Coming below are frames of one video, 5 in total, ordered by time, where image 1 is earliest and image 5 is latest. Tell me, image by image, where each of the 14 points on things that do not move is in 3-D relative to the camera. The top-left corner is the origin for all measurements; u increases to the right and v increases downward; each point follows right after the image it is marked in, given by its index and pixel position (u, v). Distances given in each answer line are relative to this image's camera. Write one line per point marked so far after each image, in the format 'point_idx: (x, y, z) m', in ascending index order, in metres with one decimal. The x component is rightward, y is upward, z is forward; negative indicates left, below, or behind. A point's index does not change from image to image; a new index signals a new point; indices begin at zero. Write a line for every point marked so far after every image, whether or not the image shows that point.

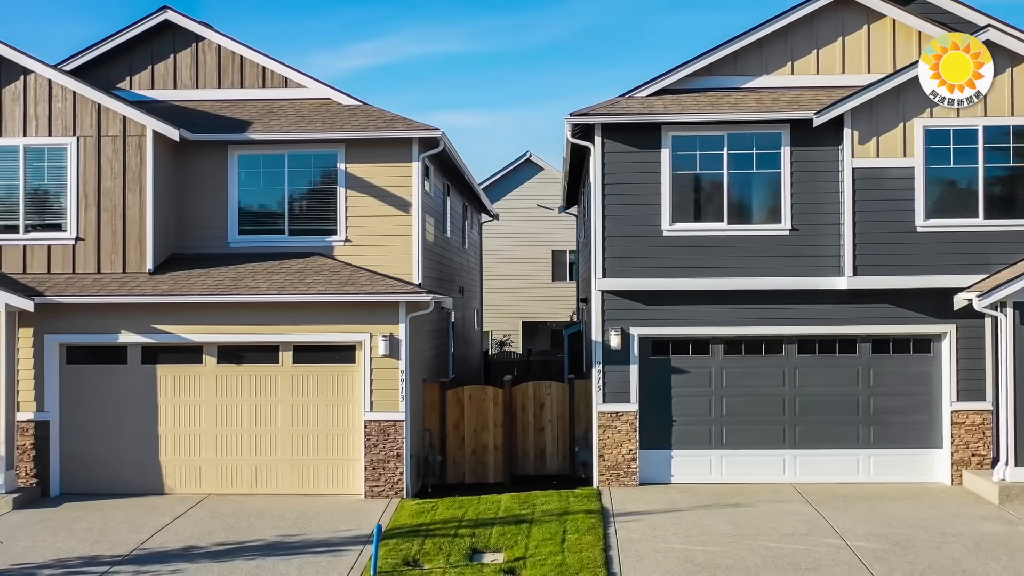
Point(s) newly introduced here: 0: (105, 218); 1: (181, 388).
0: (-5.1, +0.9, +12.1) m
1: (-4.0, -1.2, +11.7) m
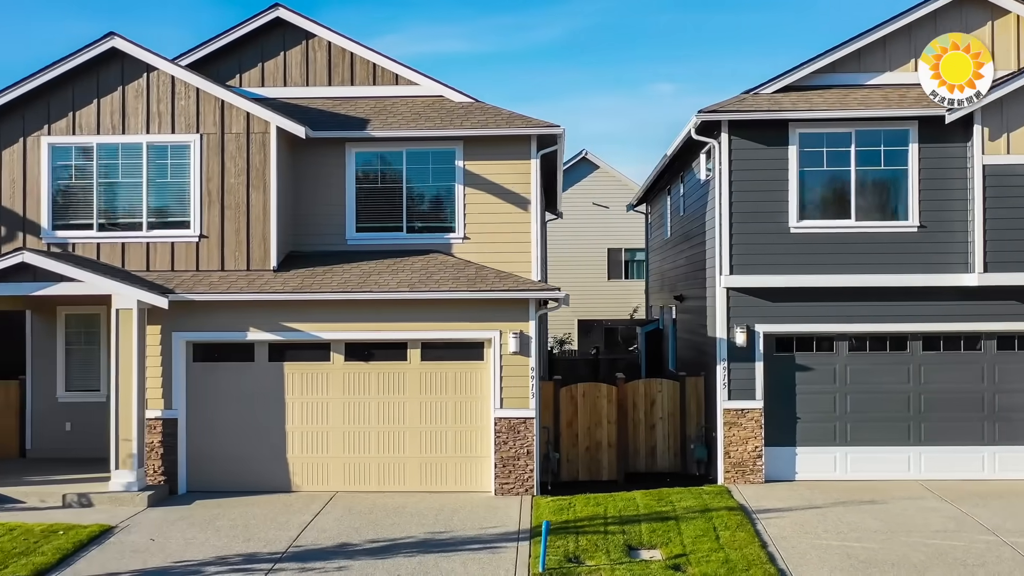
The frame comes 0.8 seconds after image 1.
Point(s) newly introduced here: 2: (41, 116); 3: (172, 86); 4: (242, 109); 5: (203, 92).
0: (-3.5, +0.9, +12.0) m
1: (-2.5, -1.2, +11.7) m
2: (-5.9, +2.2, +12.1) m
3: (-4.2, +2.5, +12.1) m
4: (-3.4, +2.2, +12.0) m
5: (-3.9, +2.5, +12.1) m
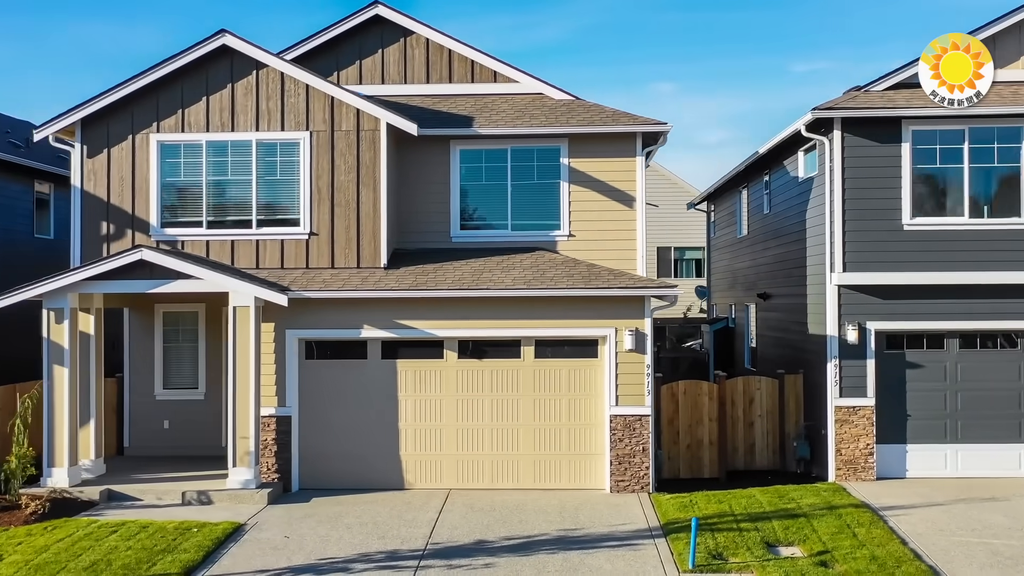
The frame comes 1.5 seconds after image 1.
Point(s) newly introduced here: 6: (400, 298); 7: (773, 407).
0: (-2.2, +0.9, +12.0) m
1: (-1.1, -1.1, +11.7) m
2: (-4.5, +2.2, +12.1) m
3: (-2.9, +2.6, +12.1) m
4: (-2.0, +2.3, +12.0) m
5: (-2.5, +2.5, +12.1) m
6: (-1.3, -0.1, +11.5) m
7: (+3.6, -1.7, +13.4) m
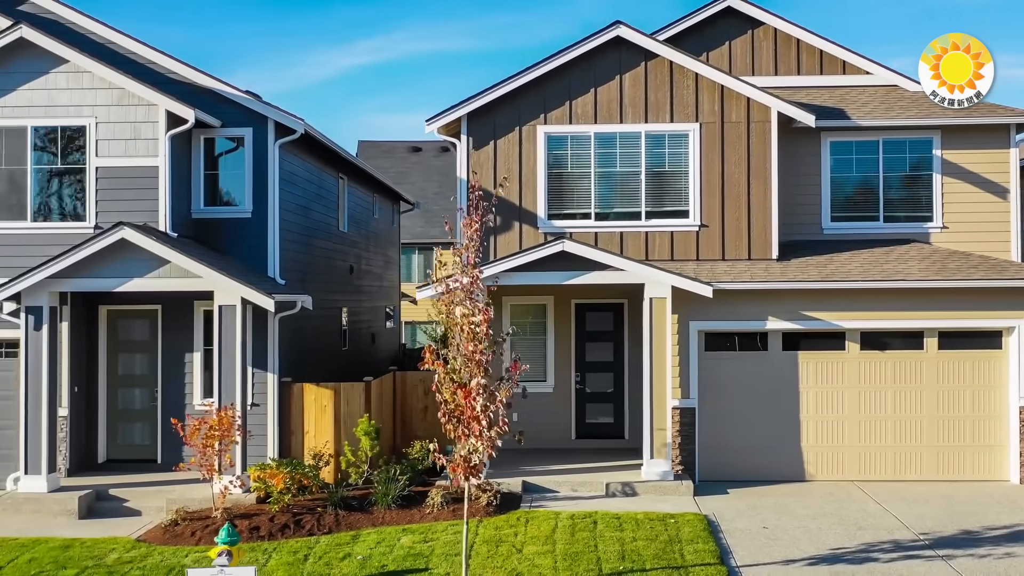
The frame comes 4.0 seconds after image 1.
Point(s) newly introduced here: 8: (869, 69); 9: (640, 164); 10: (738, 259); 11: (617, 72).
0: (+2.7, +1.0, +12.0) m
1: (+3.8, -1.0, +11.7) m
2: (+0.3, +2.3, +12.1) m
3: (+2.0, +2.7, +12.0) m
4: (+2.9, +2.4, +12.0) m
5: (+2.4, +2.6, +12.0) m
6: (+3.5, 0.0, +11.4) m
7: (+8.5, -1.5, +13.4) m
8: (+4.9, +3.0, +13.4) m
9: (+1.6, +1.5, +12.0) m
10: (+2.8, +0.4, +12.0) m
11: (+1.3, +2.7, +12.0) m
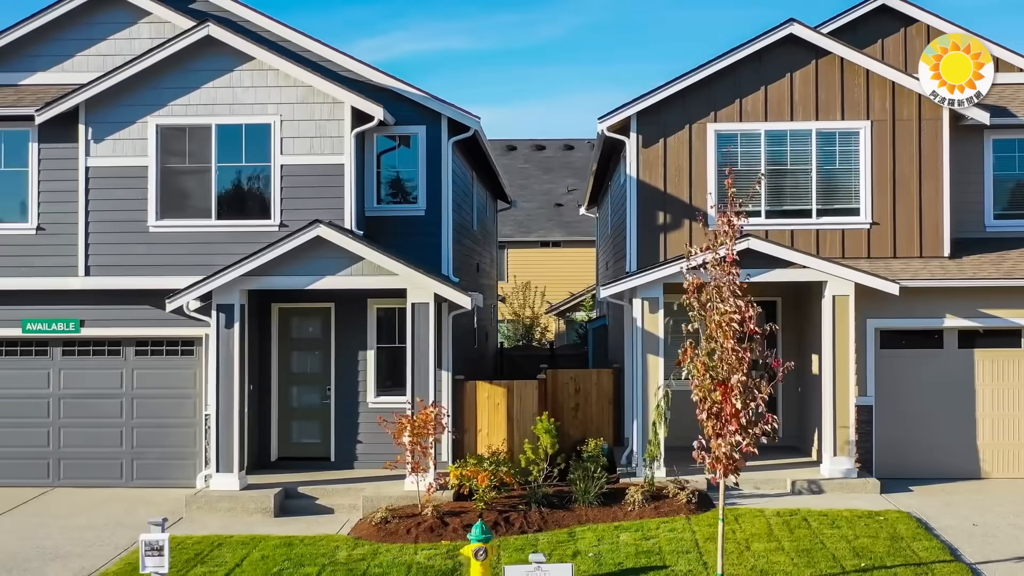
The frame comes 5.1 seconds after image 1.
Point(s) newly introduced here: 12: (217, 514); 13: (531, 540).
0: (+4.8, +1.1, +12.0) m
1: (+5.9, -1.0, +11.7) m
2: (+2.4, +2.3, +12.1) m
3: (+4.1, +2.7, +12.0) m
4: (+5.0, +2.4, +12.0) m
5: (+4.5, +2.6, +12.0) m
6: (+5.6, 0.0, +11.4) m
7: (+10.6, -1.5, +13.4) m
8: (+7.0, +3.1, +13.4) m
9: (+3.7, +1.6, +12.0) m
10: (+4.9, +0.4, +12.0) m
11: (+3.4, +2.7, +12.0) m
12: (-3.2, -2.4, +10.4) m
13: (+0.2, -2.4, +9.3) m
